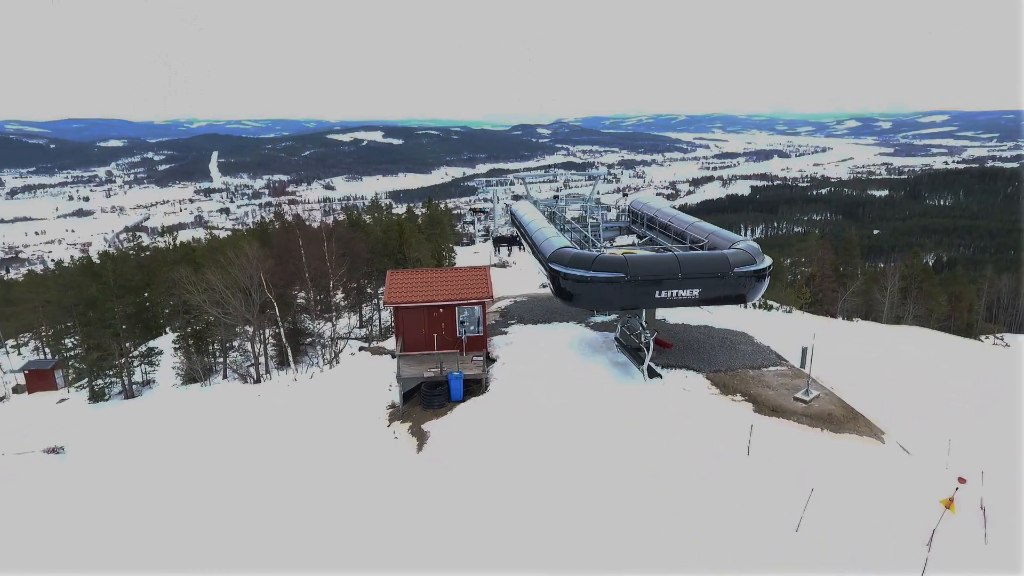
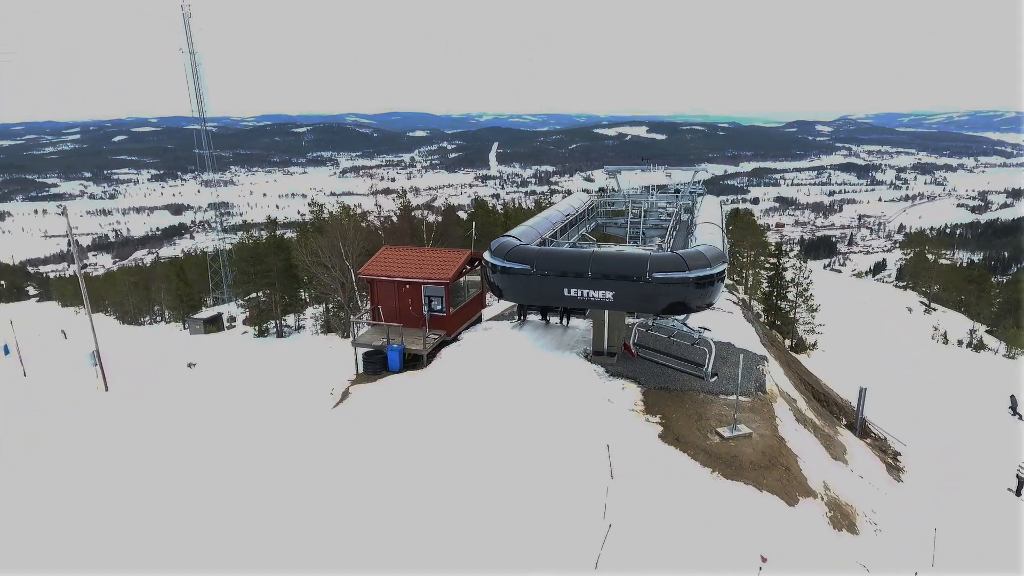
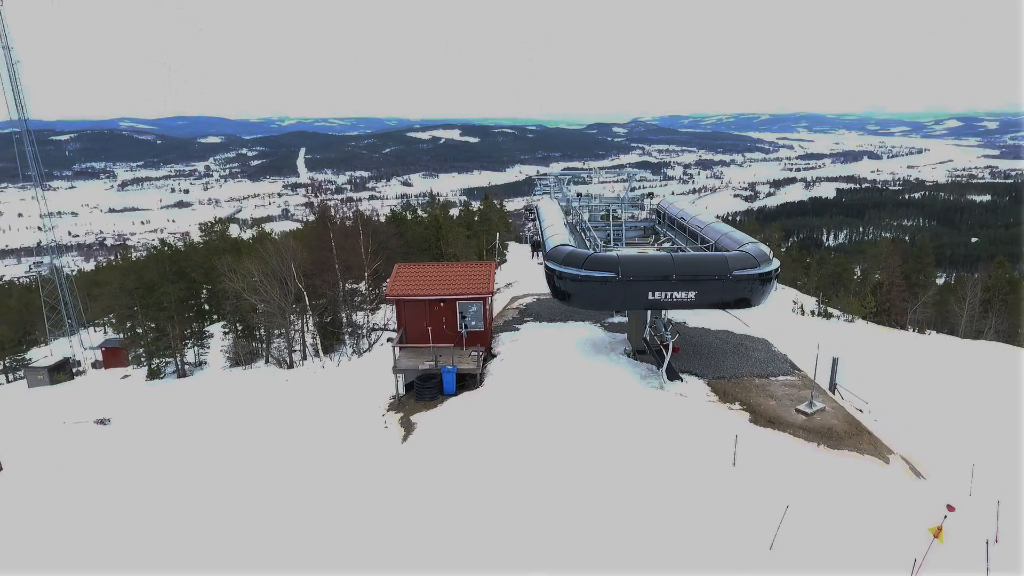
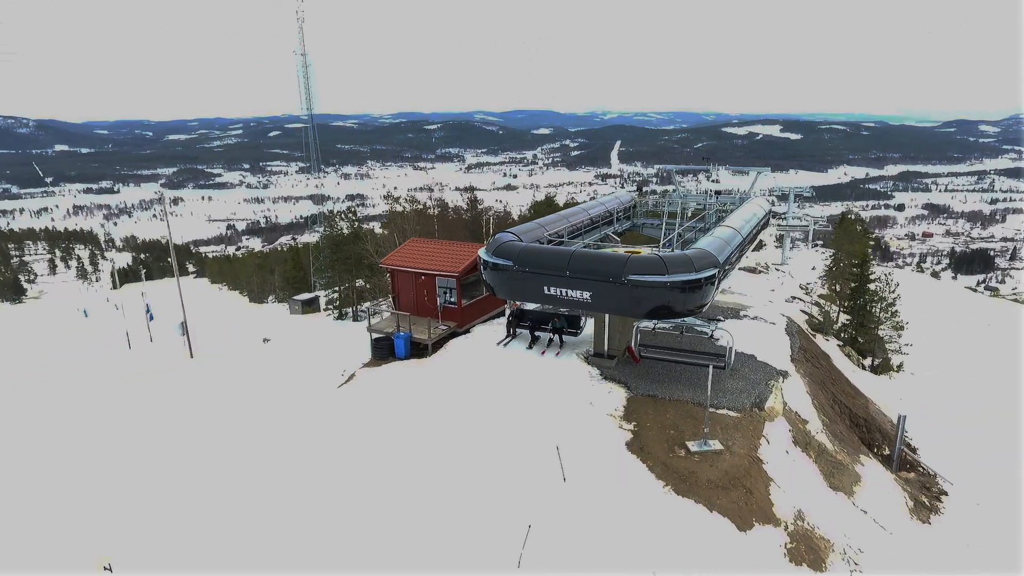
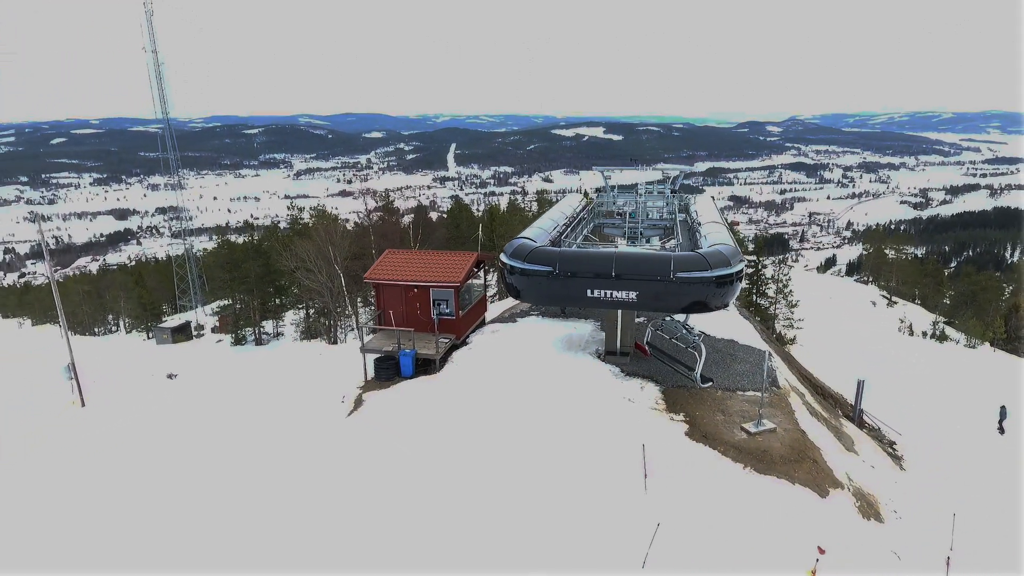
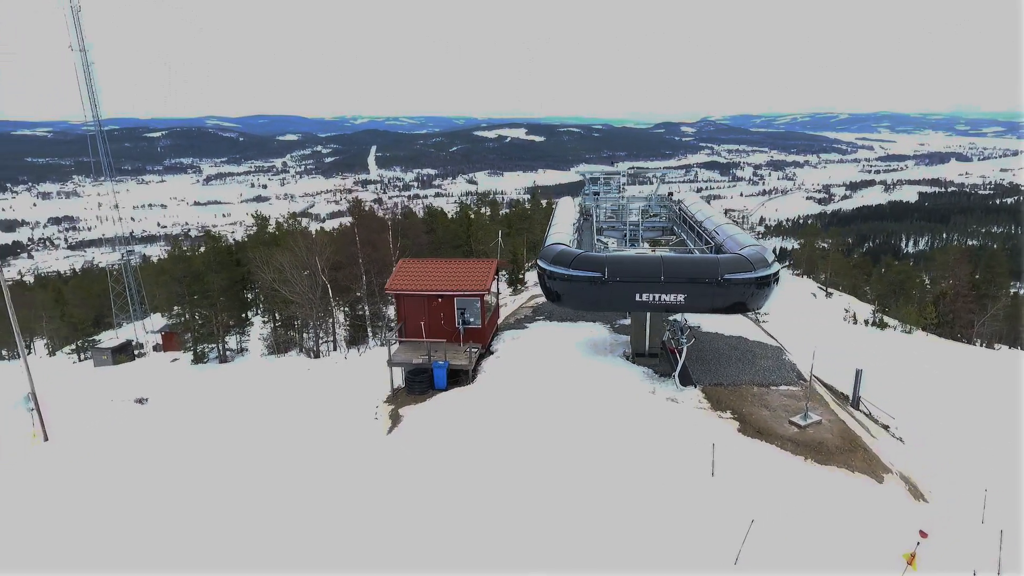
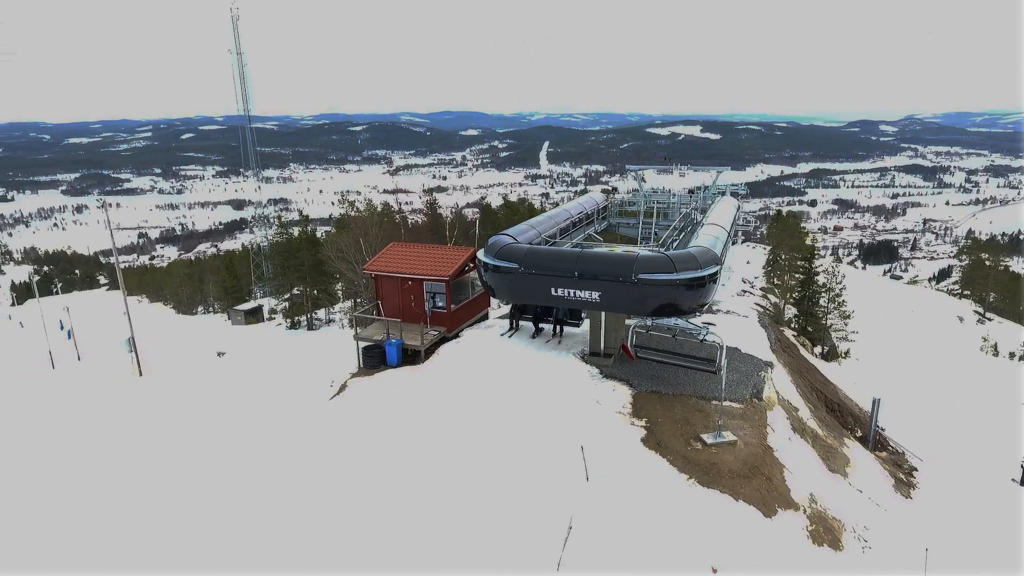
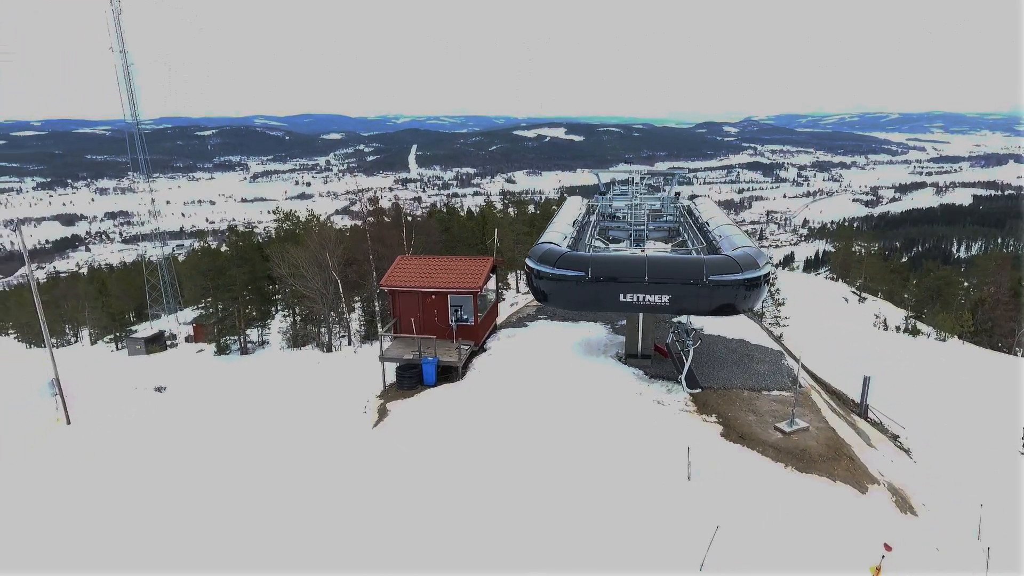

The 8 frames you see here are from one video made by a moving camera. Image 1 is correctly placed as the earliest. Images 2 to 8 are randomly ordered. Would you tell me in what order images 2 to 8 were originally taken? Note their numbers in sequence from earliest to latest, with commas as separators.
3, 6, 8, 5, 2, 7, 4
